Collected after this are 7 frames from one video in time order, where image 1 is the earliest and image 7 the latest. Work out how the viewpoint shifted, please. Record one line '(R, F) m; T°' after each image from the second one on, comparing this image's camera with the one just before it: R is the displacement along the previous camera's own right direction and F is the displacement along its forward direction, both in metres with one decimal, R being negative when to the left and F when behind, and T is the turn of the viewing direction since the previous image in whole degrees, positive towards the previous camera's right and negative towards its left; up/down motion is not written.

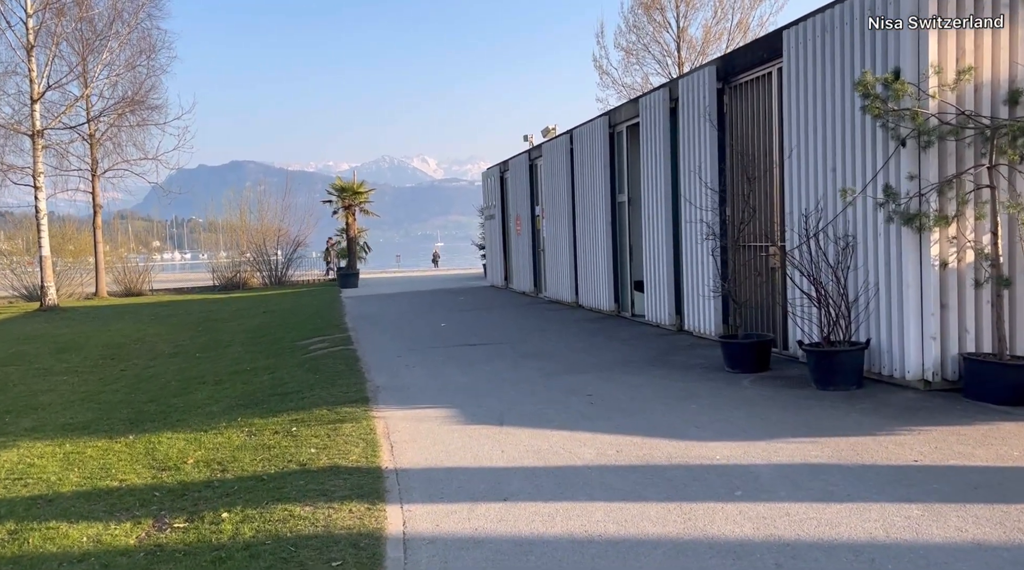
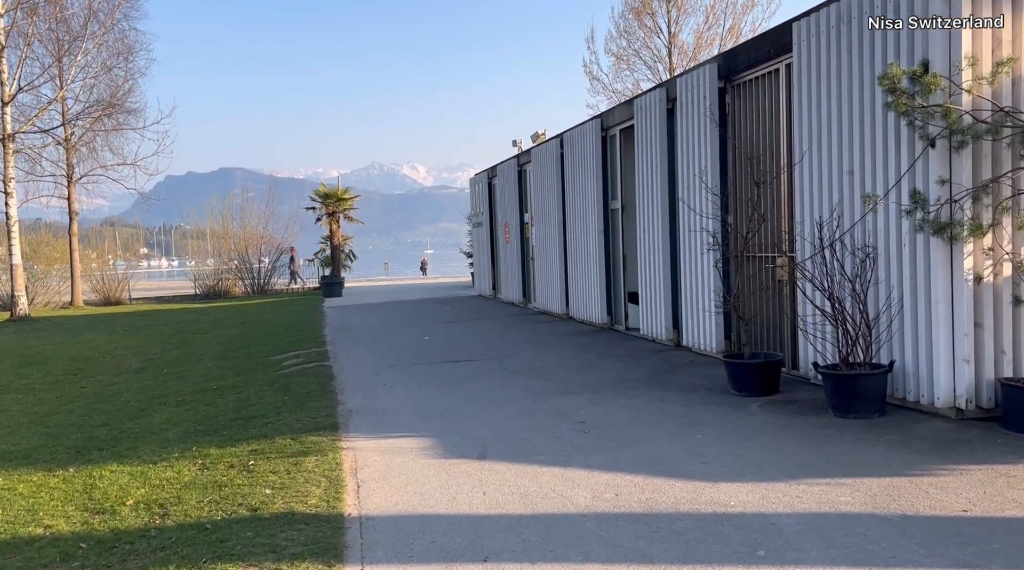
(0.0, +0.8) m; +1°
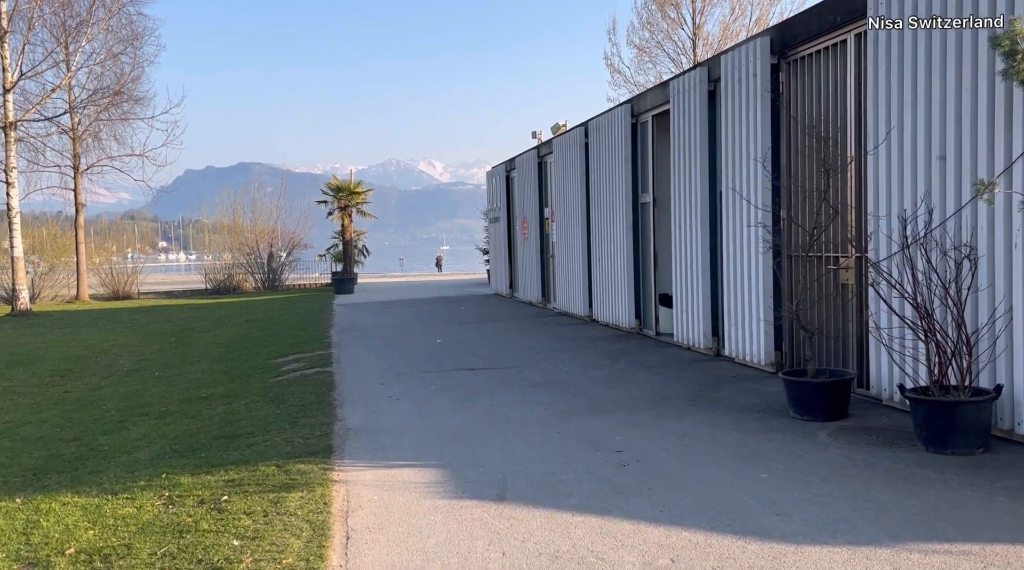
(-0.1, +1.2) m; -1°
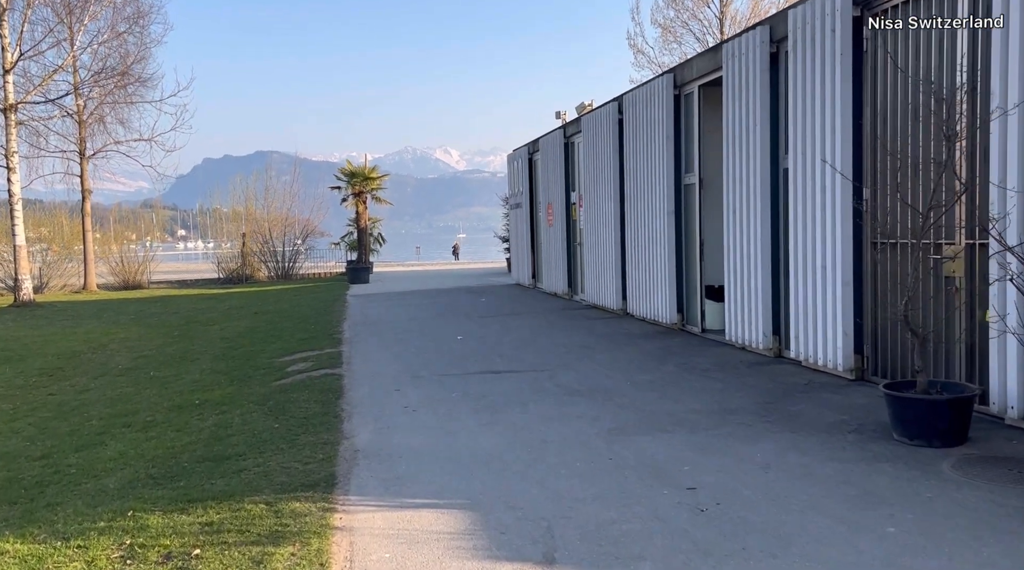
(-0.2, +1.3) m; -1°
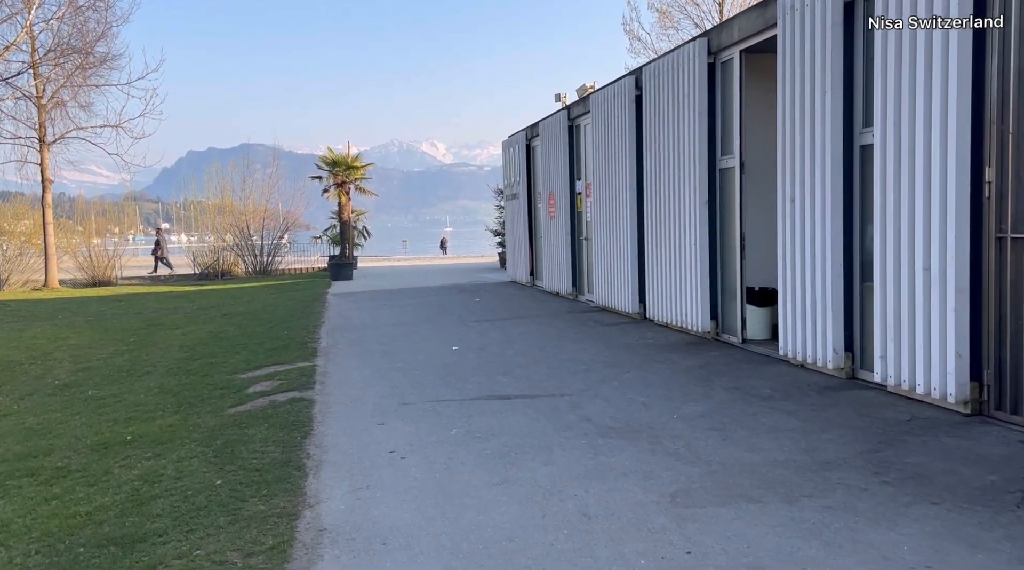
(-0.2, +1.9) m; +1°
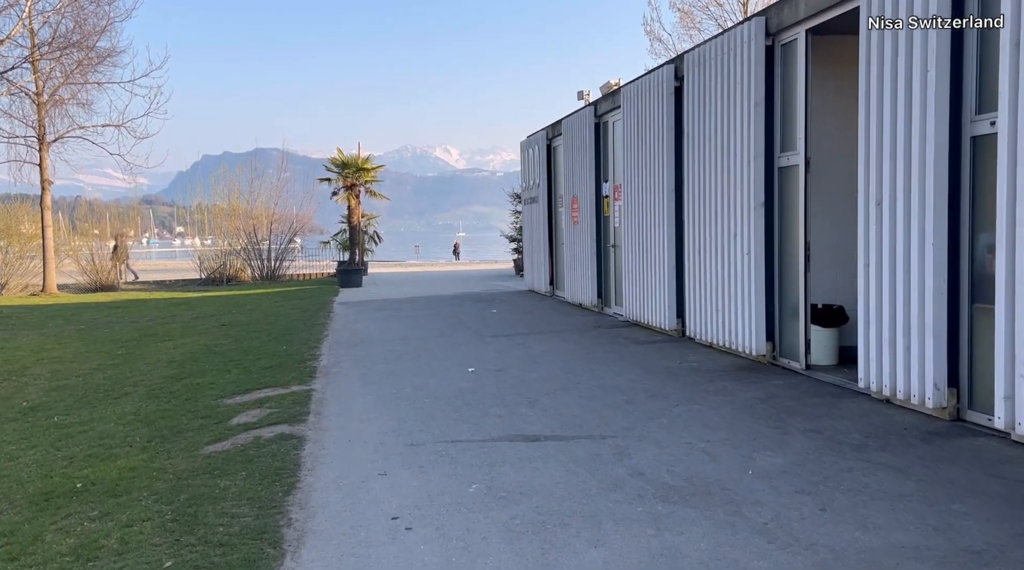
(-0.1, +1.4) m; -1°
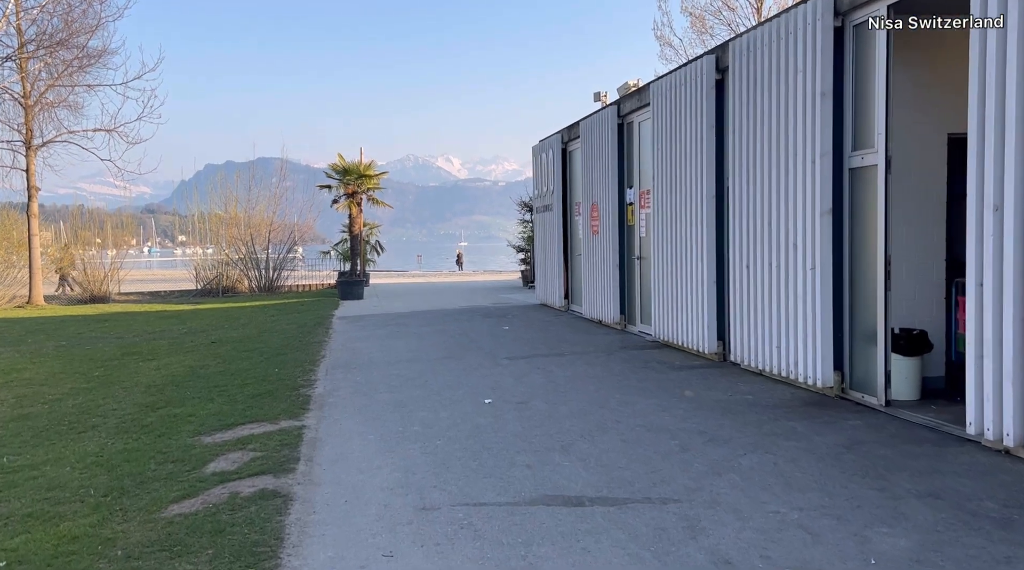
(-0.2, +1.3) m; 0°
